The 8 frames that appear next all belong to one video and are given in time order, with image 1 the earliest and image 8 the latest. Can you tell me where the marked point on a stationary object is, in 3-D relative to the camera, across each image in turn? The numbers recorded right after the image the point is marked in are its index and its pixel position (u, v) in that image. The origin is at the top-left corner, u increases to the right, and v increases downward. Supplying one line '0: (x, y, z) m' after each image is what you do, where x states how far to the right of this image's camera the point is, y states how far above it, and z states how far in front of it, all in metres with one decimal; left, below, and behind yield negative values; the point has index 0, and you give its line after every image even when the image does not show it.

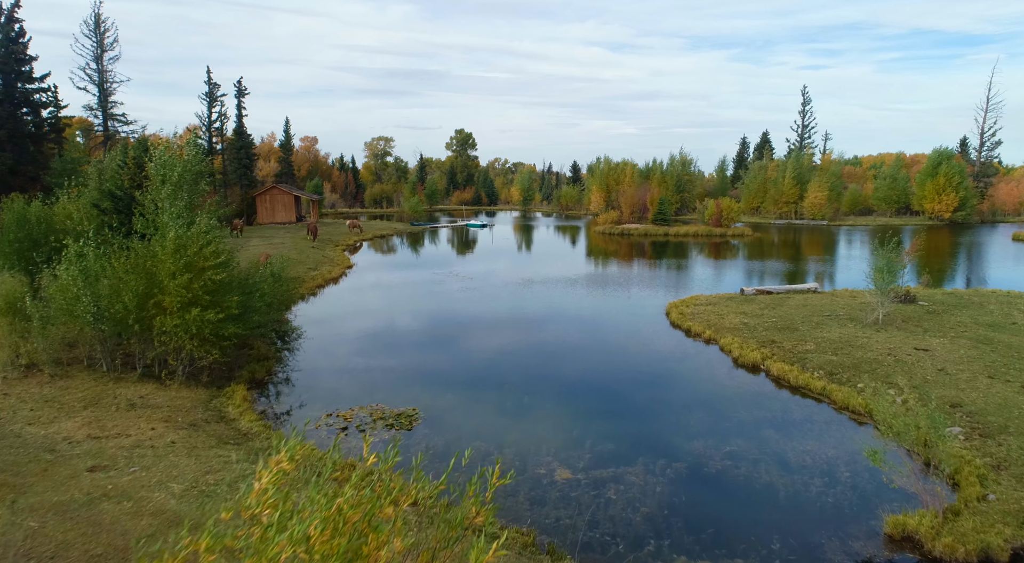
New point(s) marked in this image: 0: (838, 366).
0: (+8.2, -2.1, +15.9) m
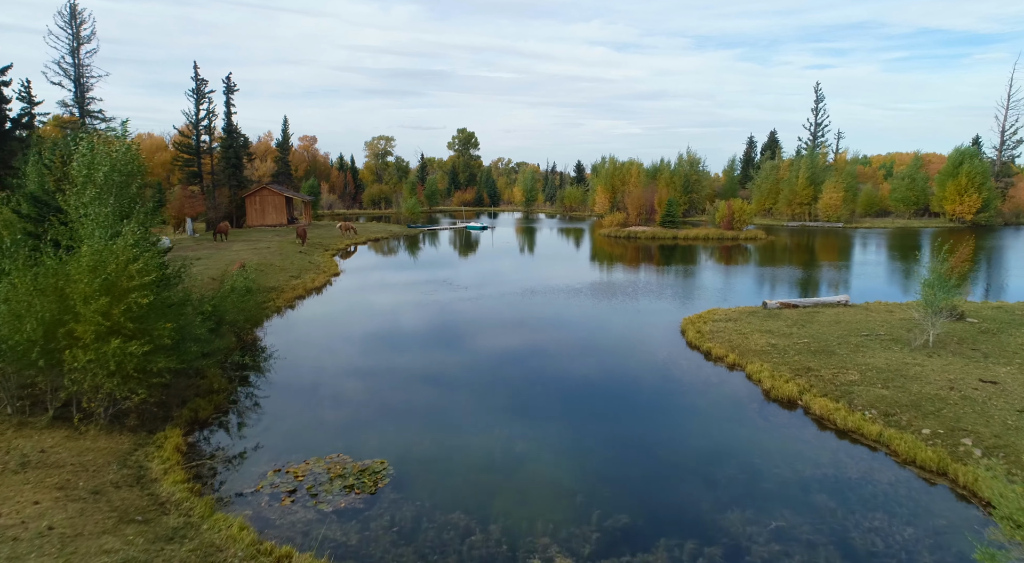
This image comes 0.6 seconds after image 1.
0: (+8.0, -2.6, +13.3) m
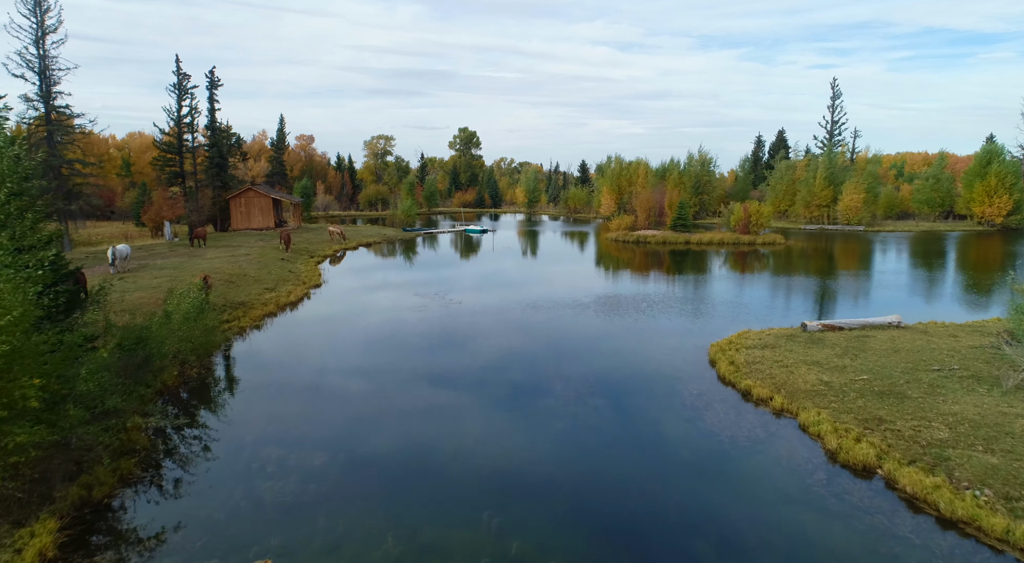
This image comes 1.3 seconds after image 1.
0: (+7.9, -3.2, +10.0) m
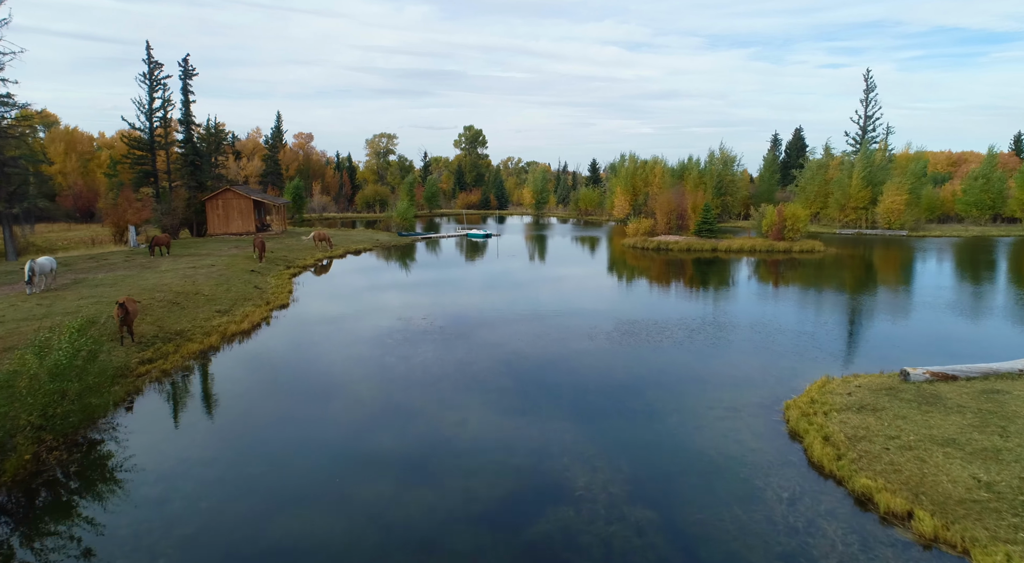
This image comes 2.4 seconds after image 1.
0: (+7.9, -4.0, +4.8) m
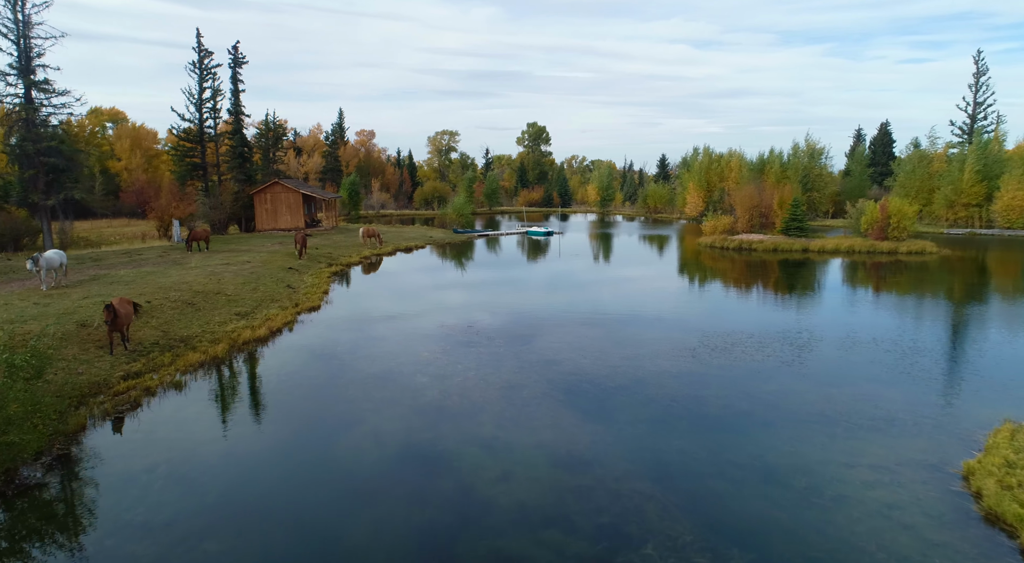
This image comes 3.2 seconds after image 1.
0: (+7.9, -4.2, +0.3) m
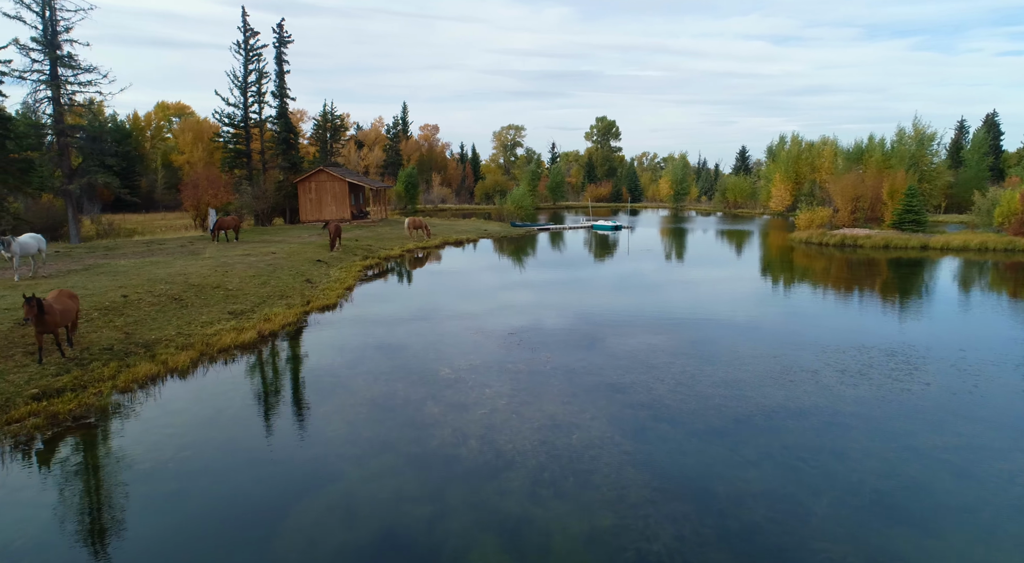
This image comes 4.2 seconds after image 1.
0: (+7.0, -4.2, -4.9) m
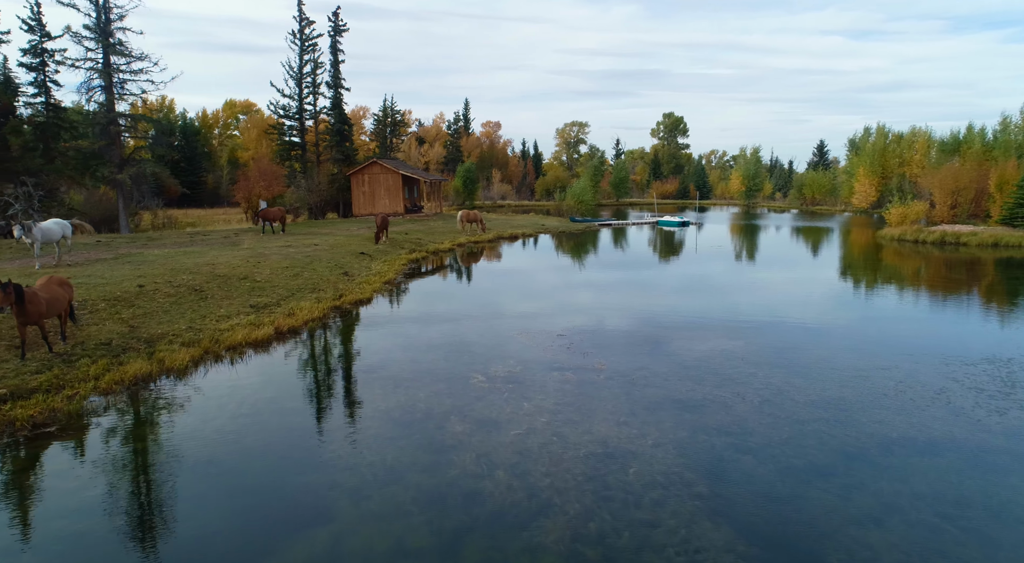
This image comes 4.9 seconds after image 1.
0: (+6.0, -4.1, -7.7) m
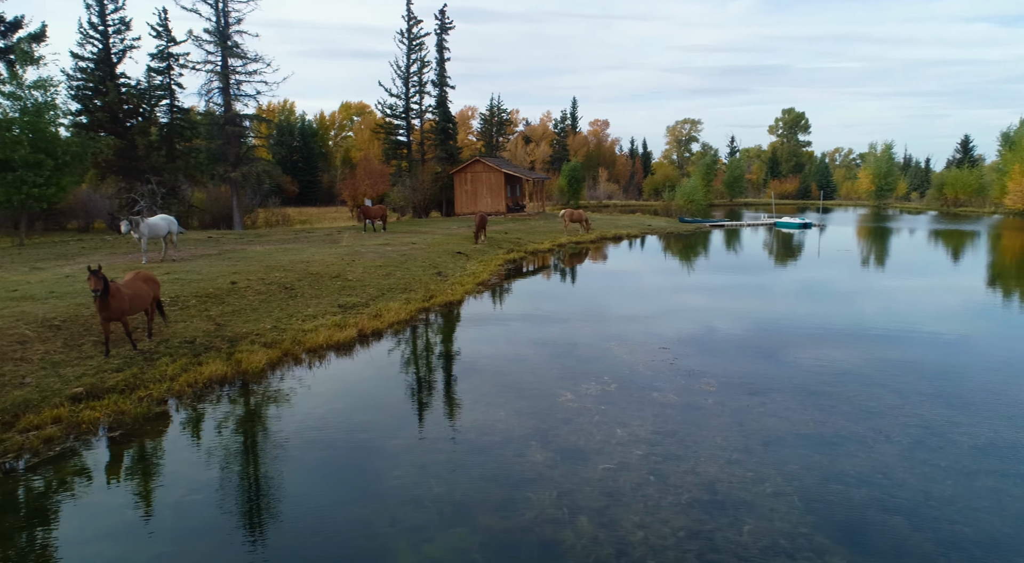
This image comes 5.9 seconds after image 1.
0: (+4.2, -4.3, -9.8) m
